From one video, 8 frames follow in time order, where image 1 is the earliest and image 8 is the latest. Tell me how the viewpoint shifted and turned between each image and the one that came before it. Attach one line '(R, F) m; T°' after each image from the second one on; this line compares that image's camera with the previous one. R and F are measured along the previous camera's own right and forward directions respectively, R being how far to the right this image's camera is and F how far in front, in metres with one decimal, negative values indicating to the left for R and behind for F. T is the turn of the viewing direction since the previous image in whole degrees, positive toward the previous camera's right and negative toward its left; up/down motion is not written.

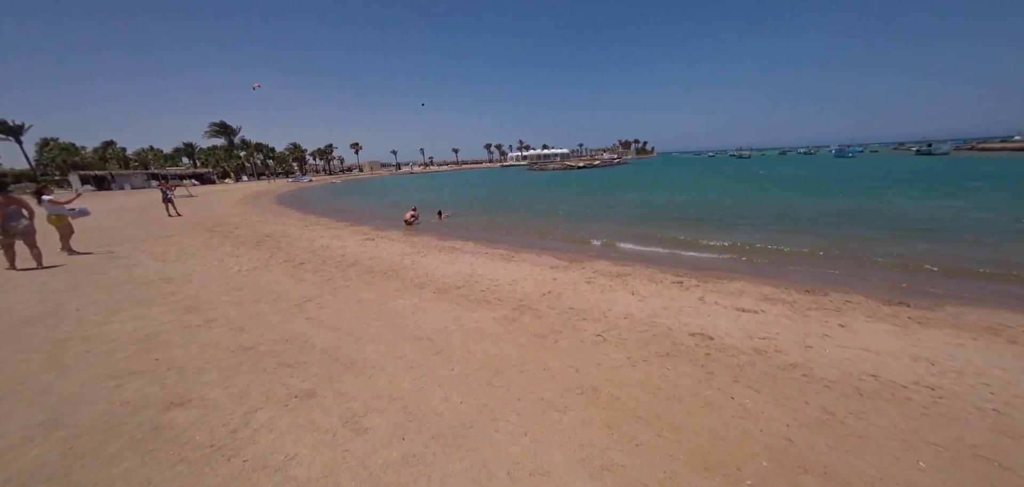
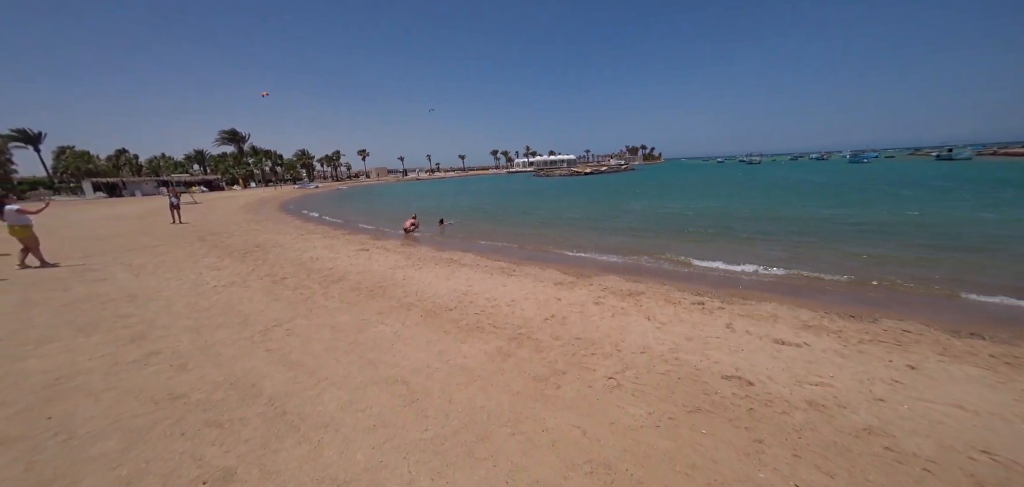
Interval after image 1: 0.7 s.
(+0.2, +1.0) m; -1°
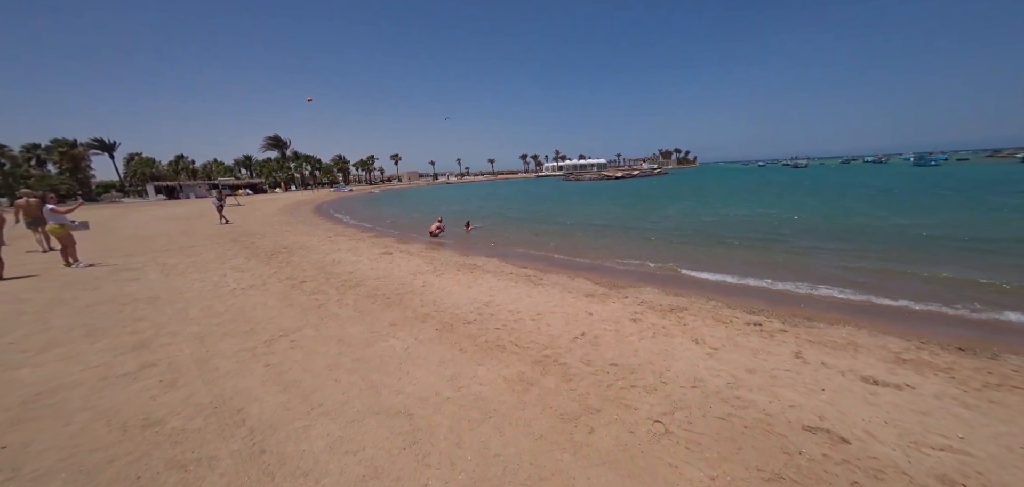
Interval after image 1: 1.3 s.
(0.0, +0.8) m; -4°
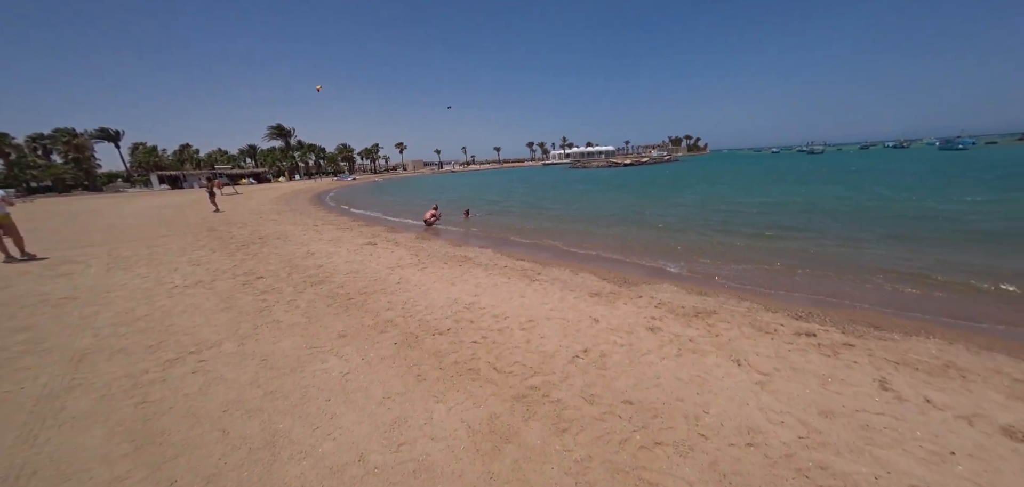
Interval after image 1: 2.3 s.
(+0.3, +1.6) m; -1°
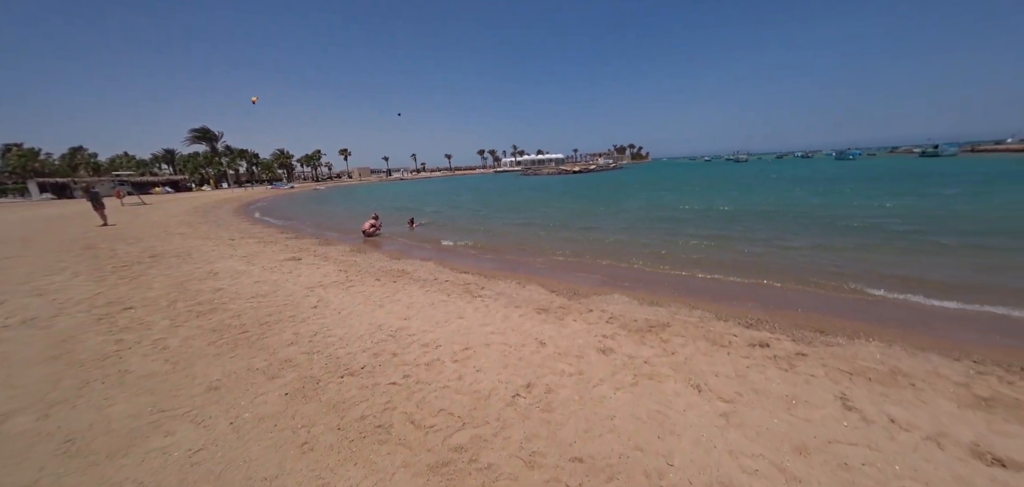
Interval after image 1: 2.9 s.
(+0.3, +0.8) m; +7°
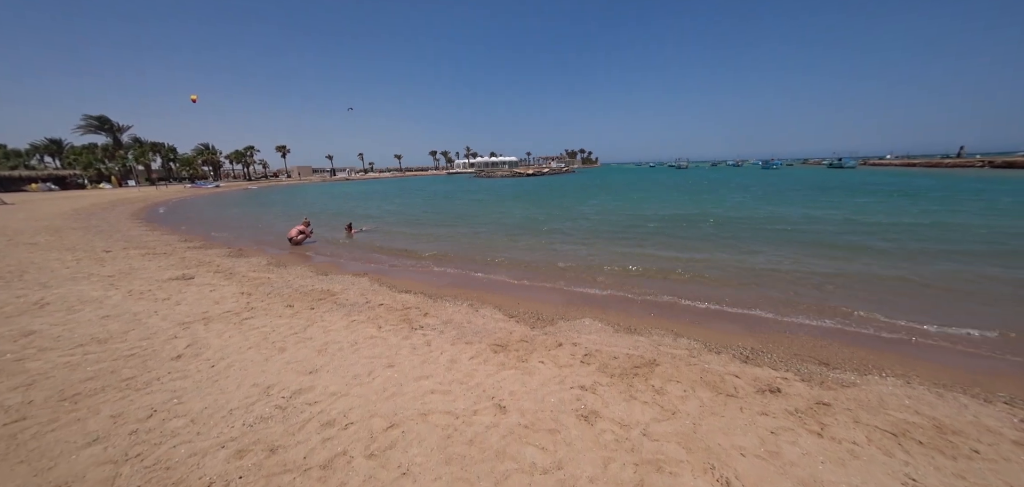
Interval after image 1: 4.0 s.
(+0.1, +1.5) m; +7°
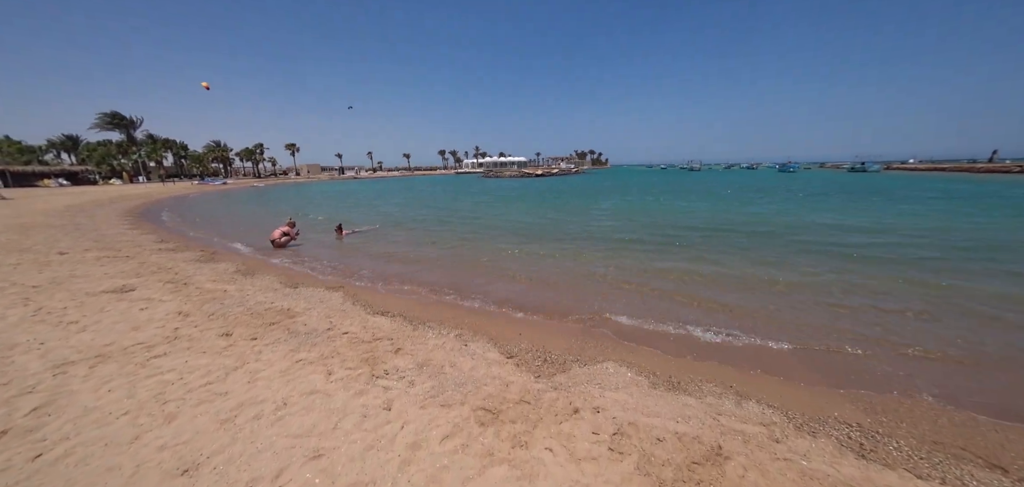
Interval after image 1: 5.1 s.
(+0.1, +1.8) m; -1°
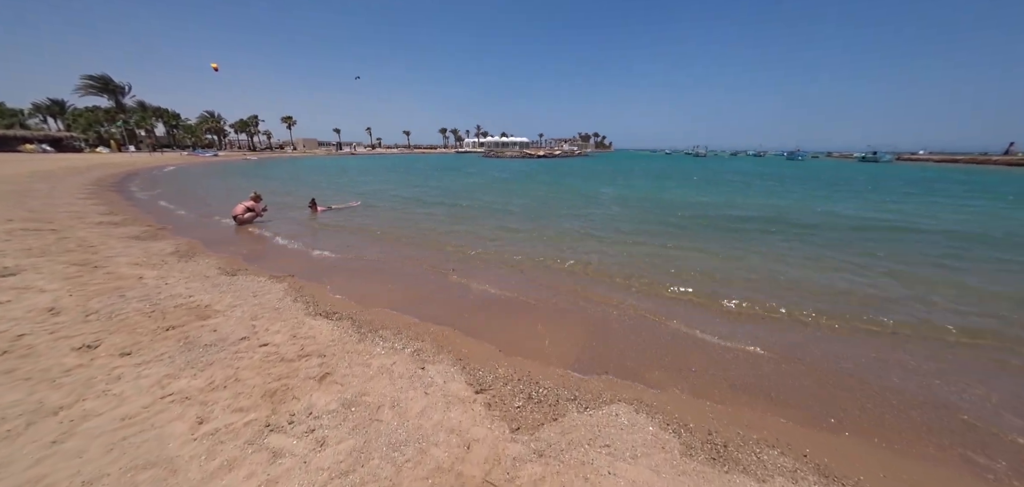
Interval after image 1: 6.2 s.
(+0.3, +1.7) m; 0°
